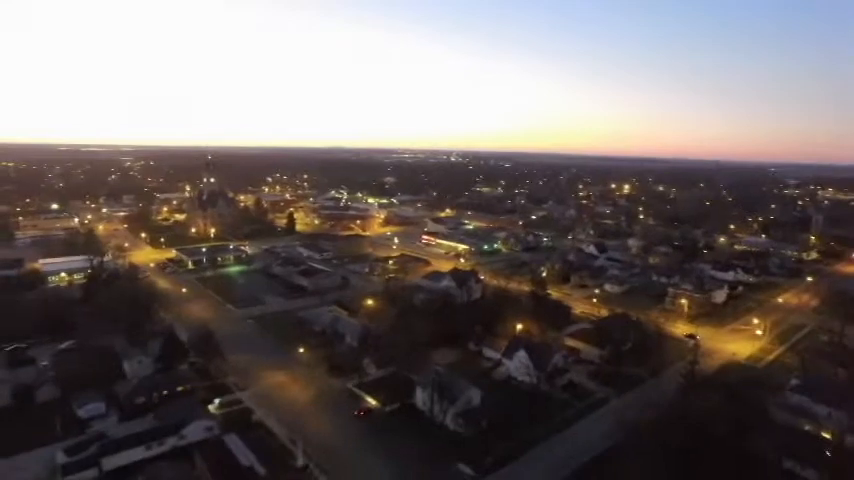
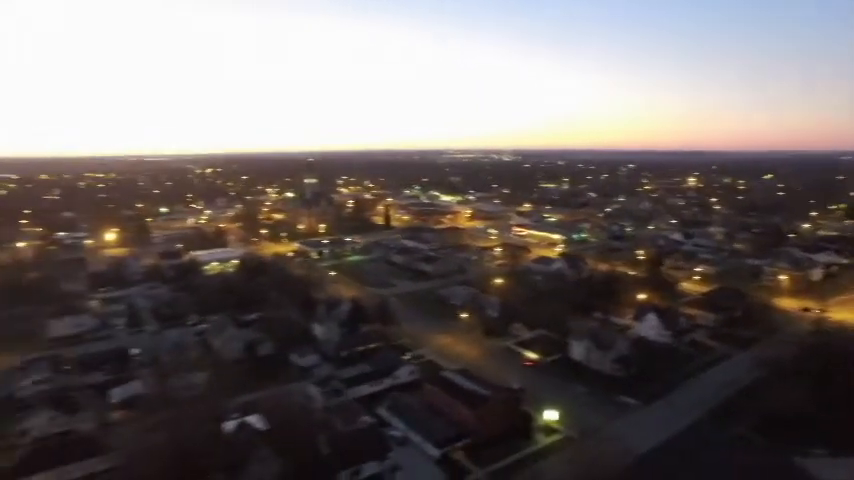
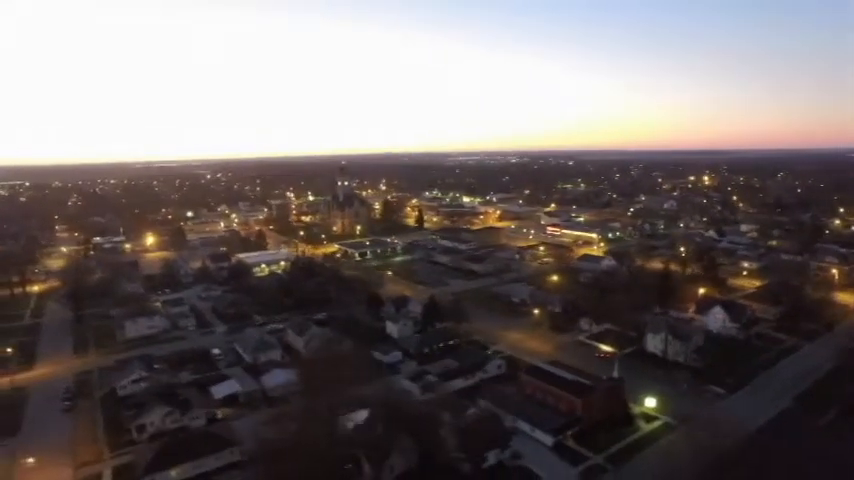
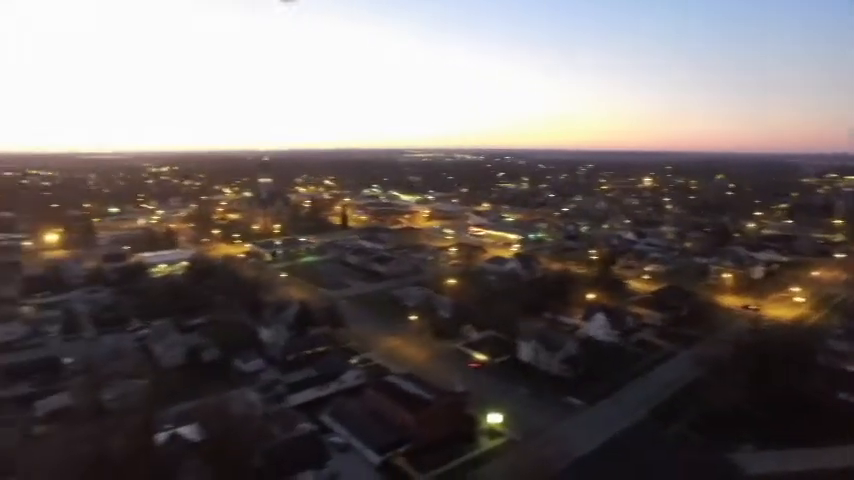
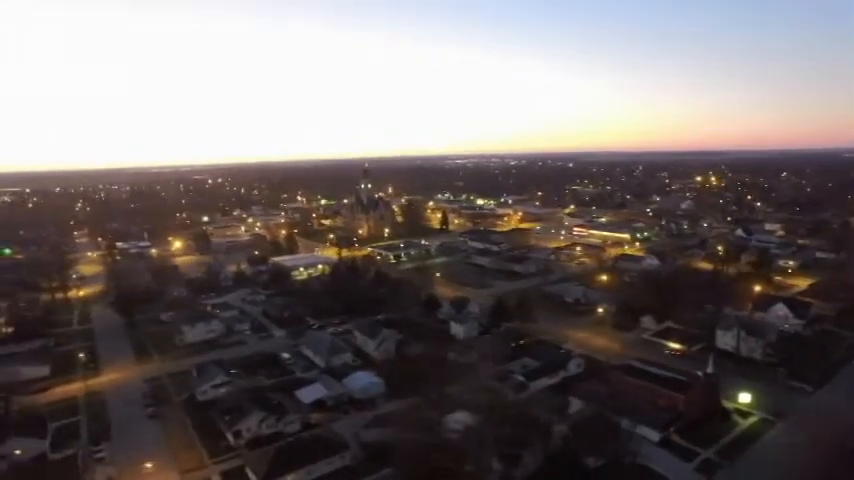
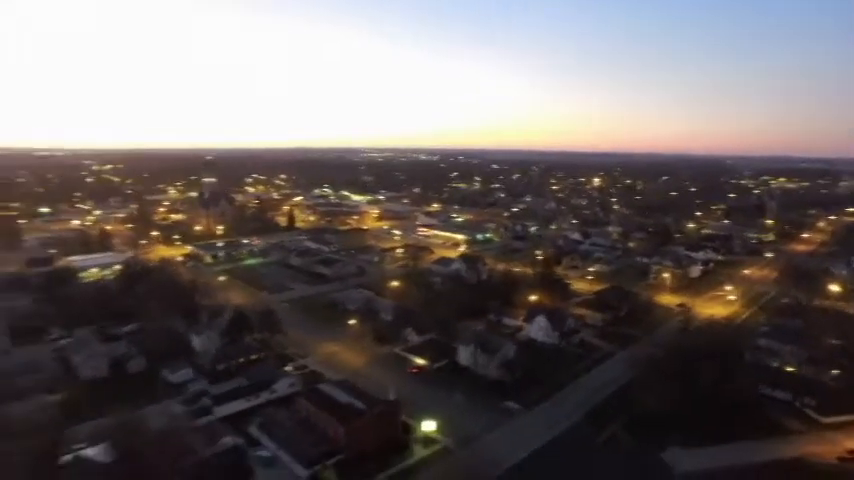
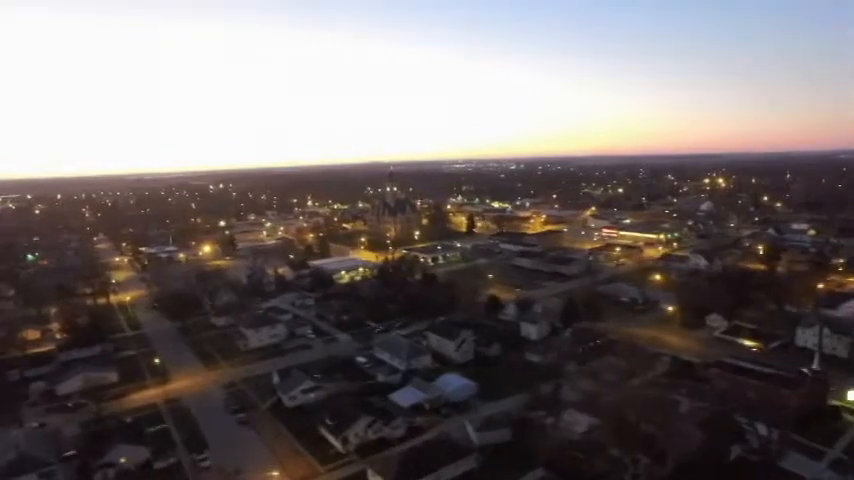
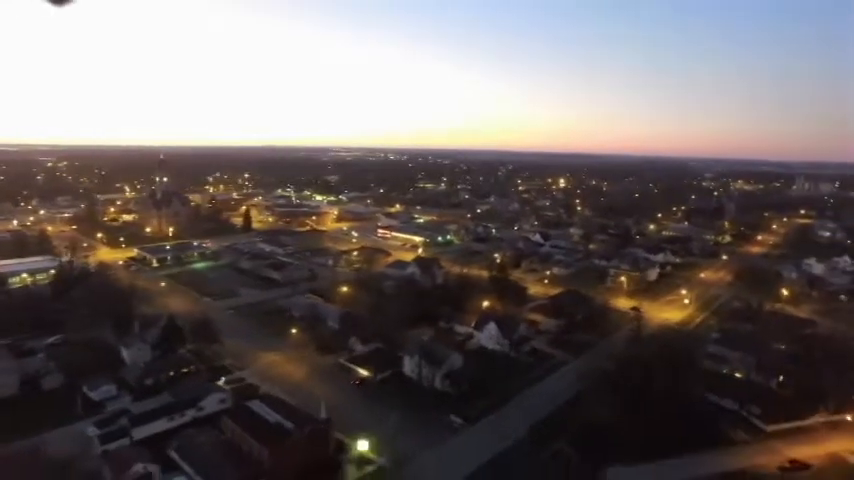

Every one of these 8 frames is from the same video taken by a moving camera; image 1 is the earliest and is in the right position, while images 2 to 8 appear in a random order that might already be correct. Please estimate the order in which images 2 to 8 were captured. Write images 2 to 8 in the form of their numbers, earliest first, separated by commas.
8, 6, 4, 2, 3, 5, 7
